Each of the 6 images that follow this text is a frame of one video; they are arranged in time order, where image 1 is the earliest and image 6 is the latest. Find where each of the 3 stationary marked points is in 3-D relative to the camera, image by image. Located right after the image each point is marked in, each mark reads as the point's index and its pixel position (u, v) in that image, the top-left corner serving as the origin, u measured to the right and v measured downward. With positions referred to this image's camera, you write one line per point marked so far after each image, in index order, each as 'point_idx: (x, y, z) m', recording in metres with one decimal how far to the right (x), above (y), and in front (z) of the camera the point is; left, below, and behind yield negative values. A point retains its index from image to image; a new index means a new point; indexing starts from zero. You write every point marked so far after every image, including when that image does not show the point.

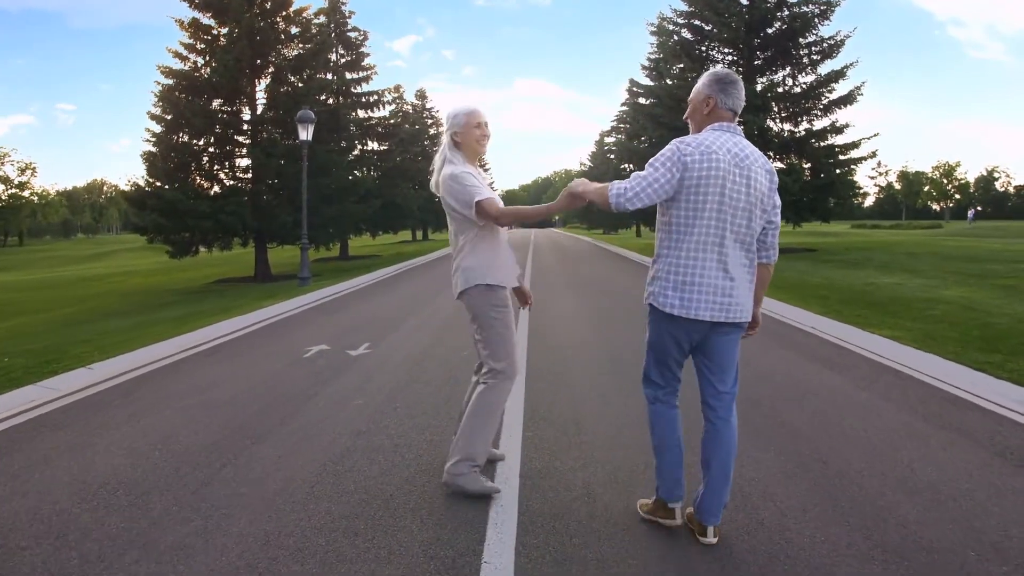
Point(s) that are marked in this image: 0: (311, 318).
0: (-3.2, -0.5, +12.7) m
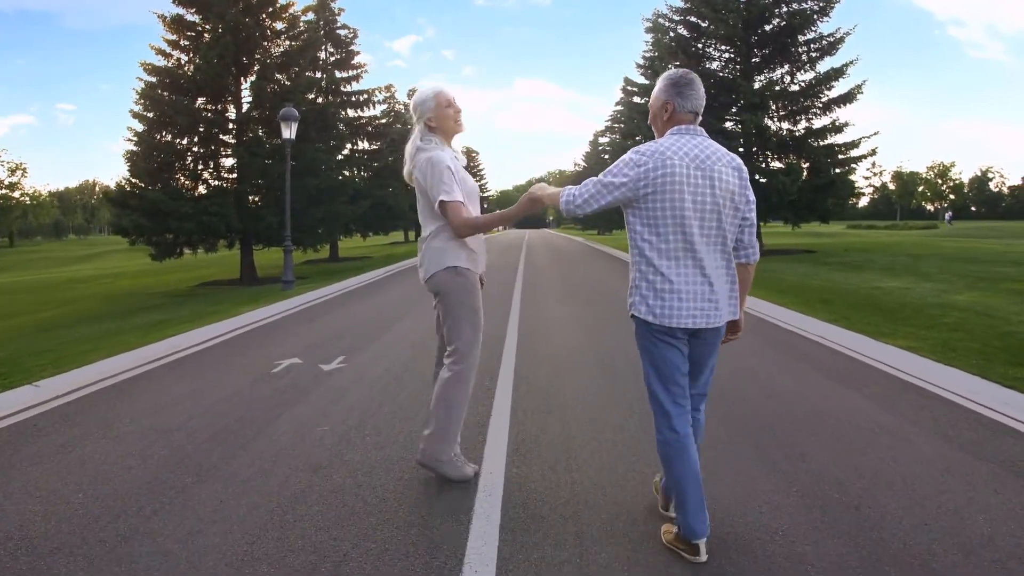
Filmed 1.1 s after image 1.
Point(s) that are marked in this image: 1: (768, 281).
0: (-3.4, -0.6, +12.0) m
1: (+6.1, +0.2, +18.6) m
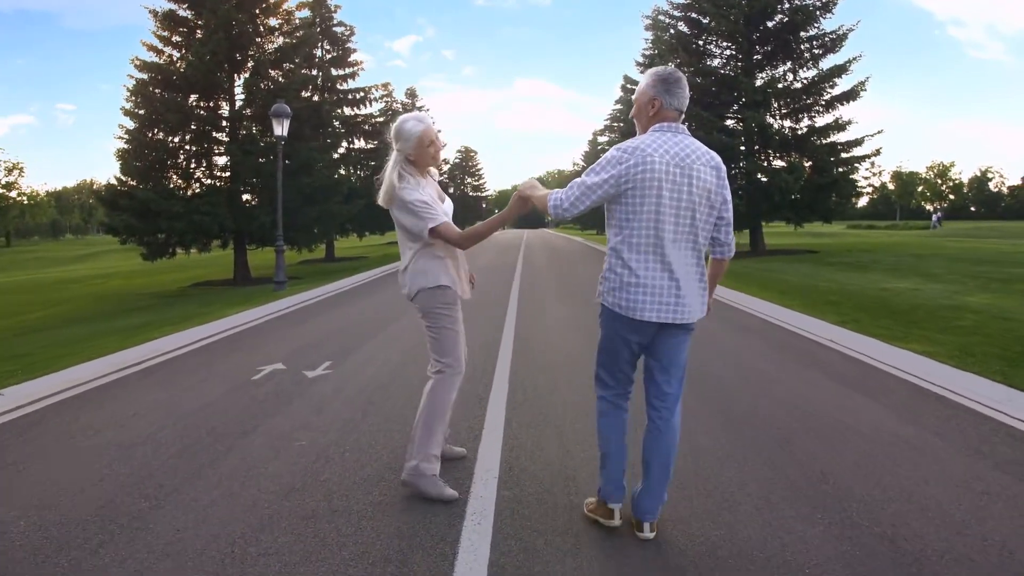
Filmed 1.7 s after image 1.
0: (-3.4, -0.6, +11.5) m
1: (+6.1, +0.1, +18.2) m
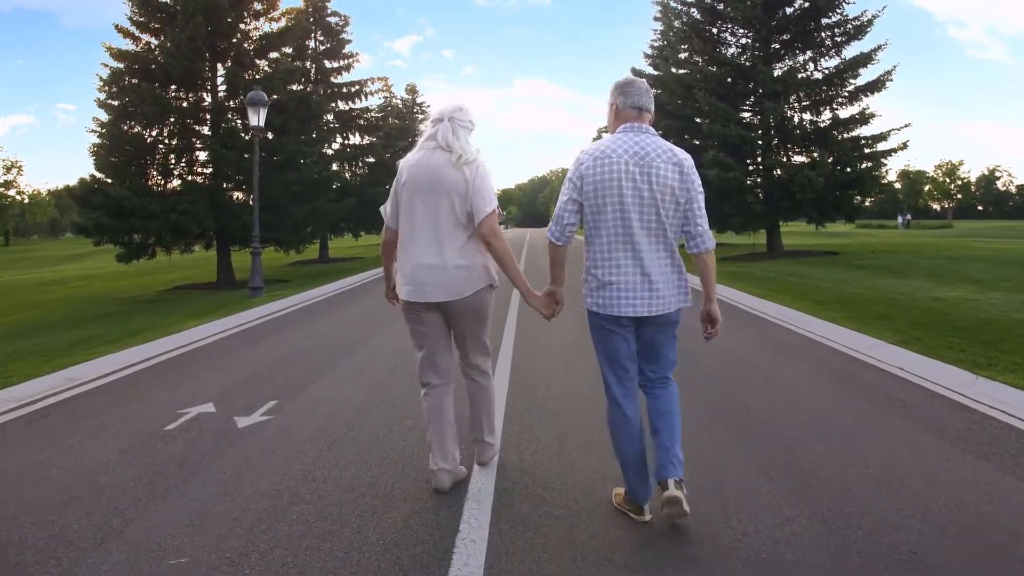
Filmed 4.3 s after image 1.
0: (-3.5, -0.7, +9.7) m
1: (+6.1, 0.0, +16.3) m
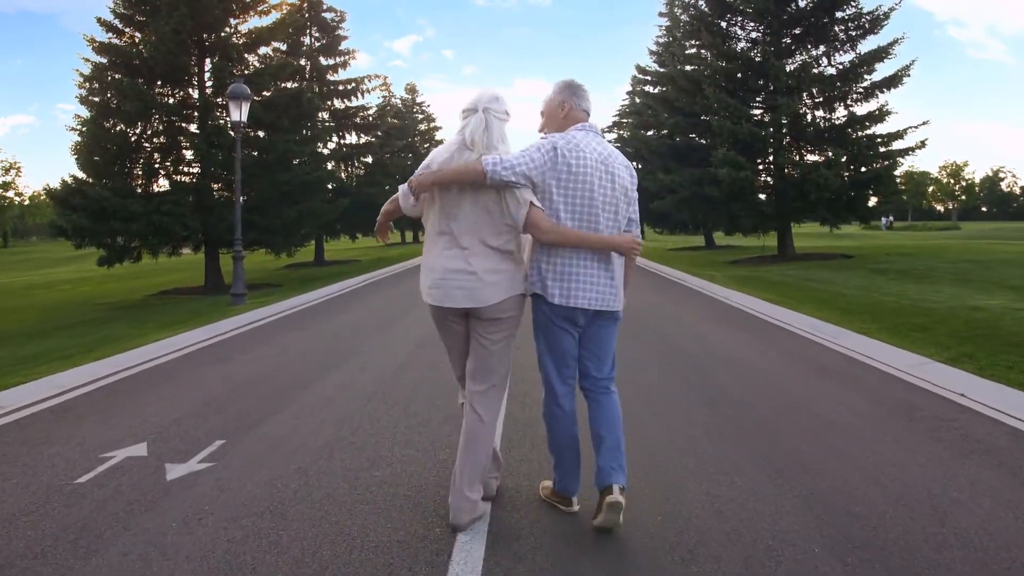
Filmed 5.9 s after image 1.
0: (-3.5, -0.9, +8.6) m
1: (+6.1, -0.1, +15.2) m
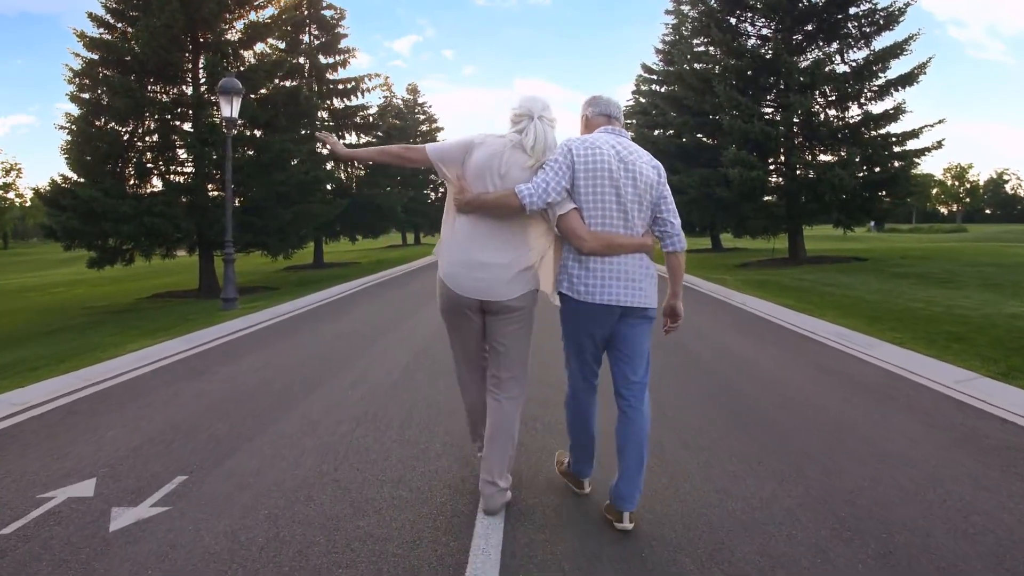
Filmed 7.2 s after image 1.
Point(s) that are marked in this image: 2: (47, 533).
0: (-3.4, -0.9, +7.8) m
1: (+6.1, -0.2, +14.4) m
2: (-2.3, -1.2, +3.9) m
